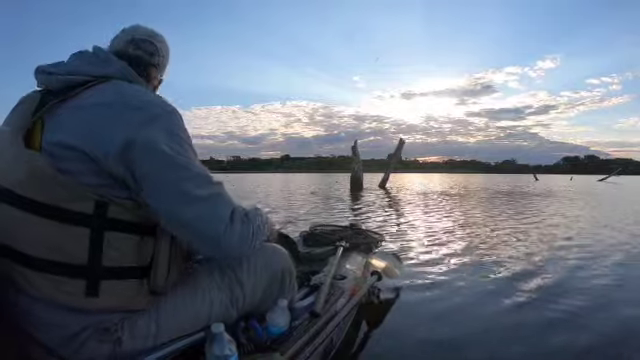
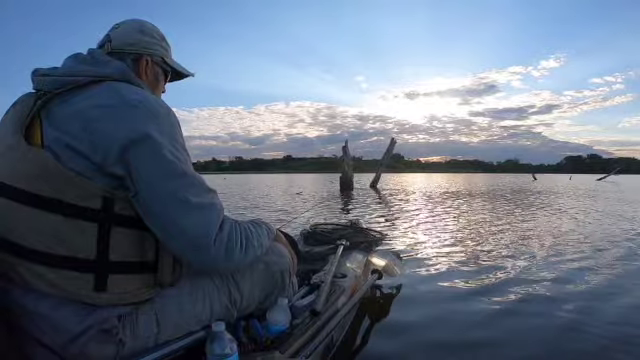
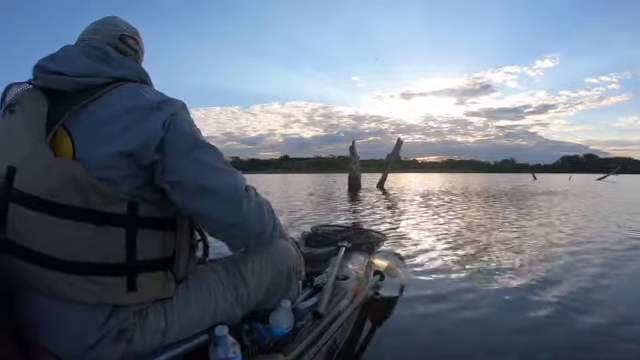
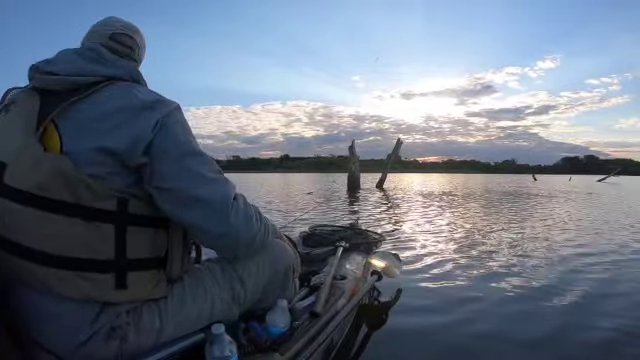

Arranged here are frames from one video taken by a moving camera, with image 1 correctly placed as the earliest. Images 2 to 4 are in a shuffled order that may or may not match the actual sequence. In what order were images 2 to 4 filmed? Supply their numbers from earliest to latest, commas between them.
3, 4, 2
